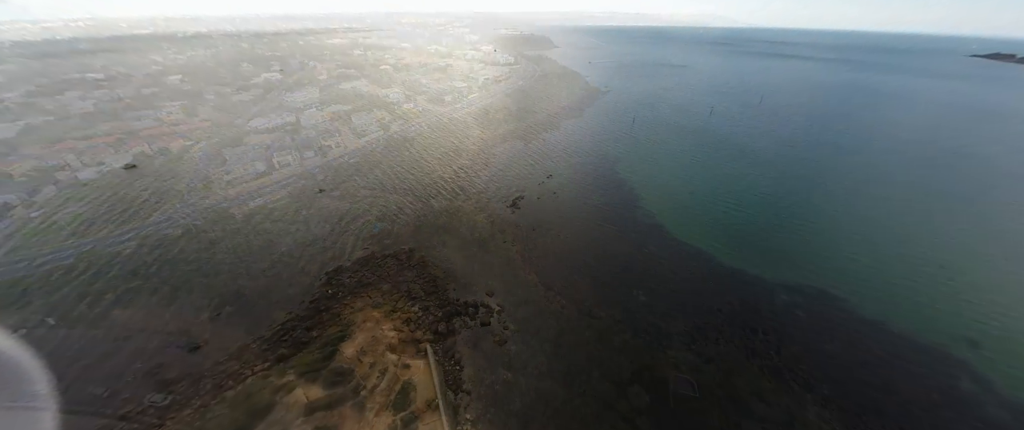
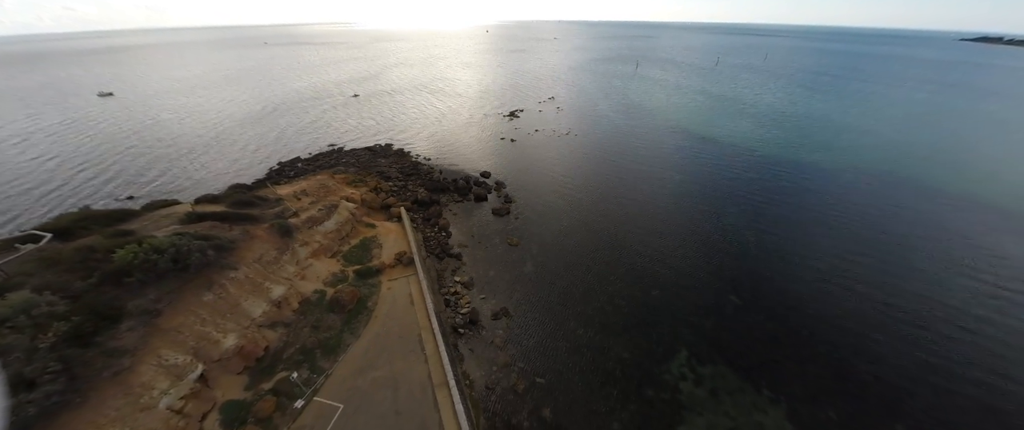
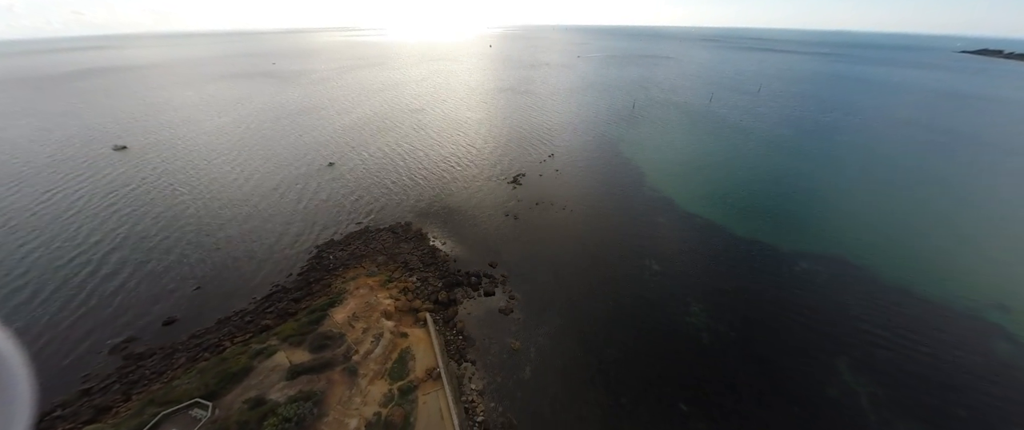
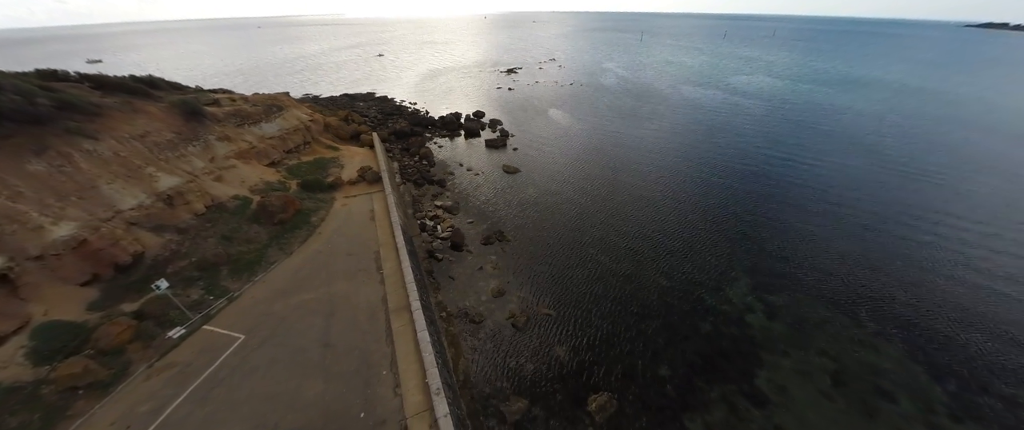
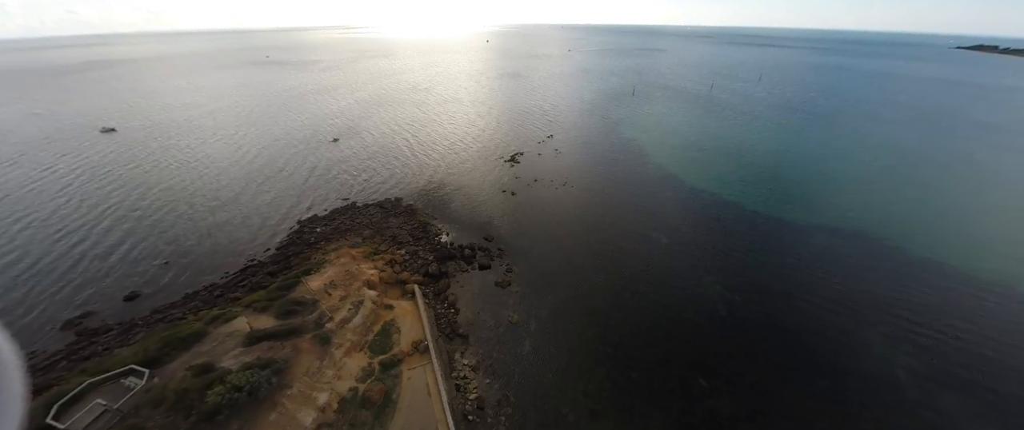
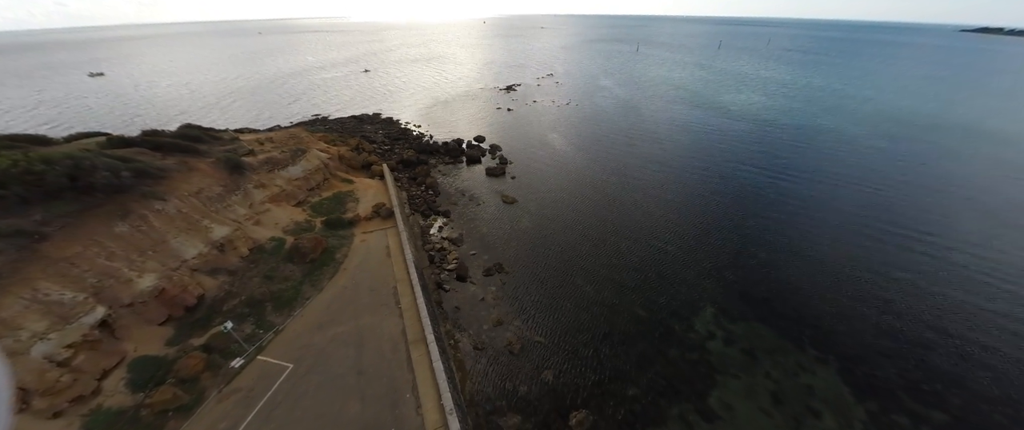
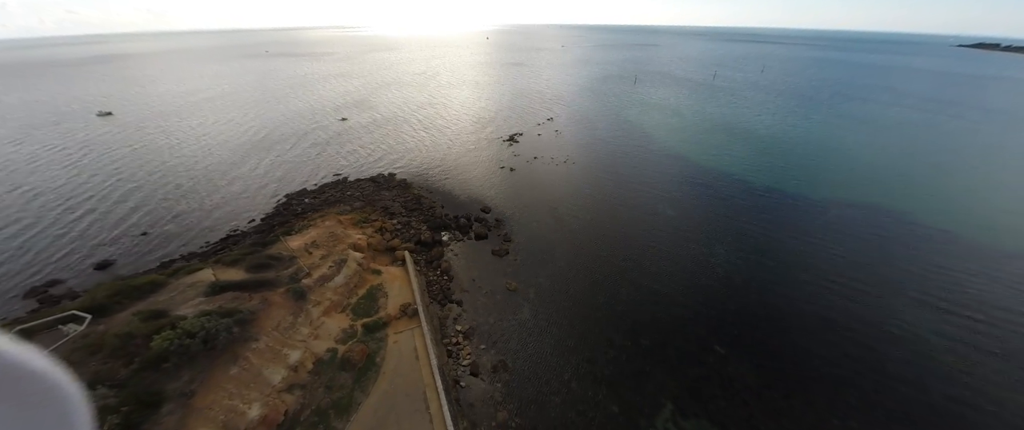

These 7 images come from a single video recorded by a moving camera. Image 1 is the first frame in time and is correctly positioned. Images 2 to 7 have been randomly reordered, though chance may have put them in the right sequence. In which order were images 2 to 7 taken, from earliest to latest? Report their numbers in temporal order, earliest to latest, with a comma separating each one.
3, 5, 7, 2, 6, 4
